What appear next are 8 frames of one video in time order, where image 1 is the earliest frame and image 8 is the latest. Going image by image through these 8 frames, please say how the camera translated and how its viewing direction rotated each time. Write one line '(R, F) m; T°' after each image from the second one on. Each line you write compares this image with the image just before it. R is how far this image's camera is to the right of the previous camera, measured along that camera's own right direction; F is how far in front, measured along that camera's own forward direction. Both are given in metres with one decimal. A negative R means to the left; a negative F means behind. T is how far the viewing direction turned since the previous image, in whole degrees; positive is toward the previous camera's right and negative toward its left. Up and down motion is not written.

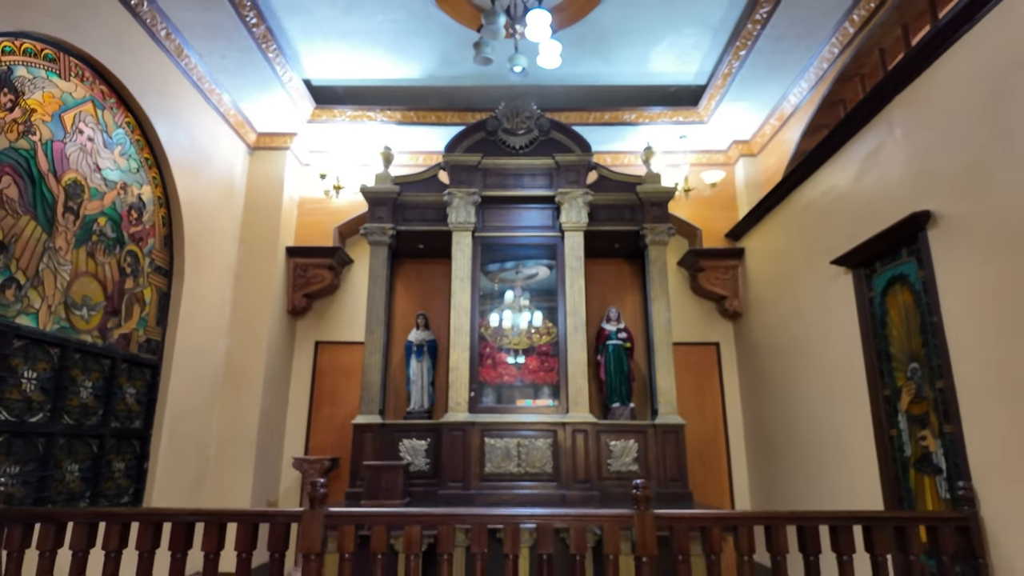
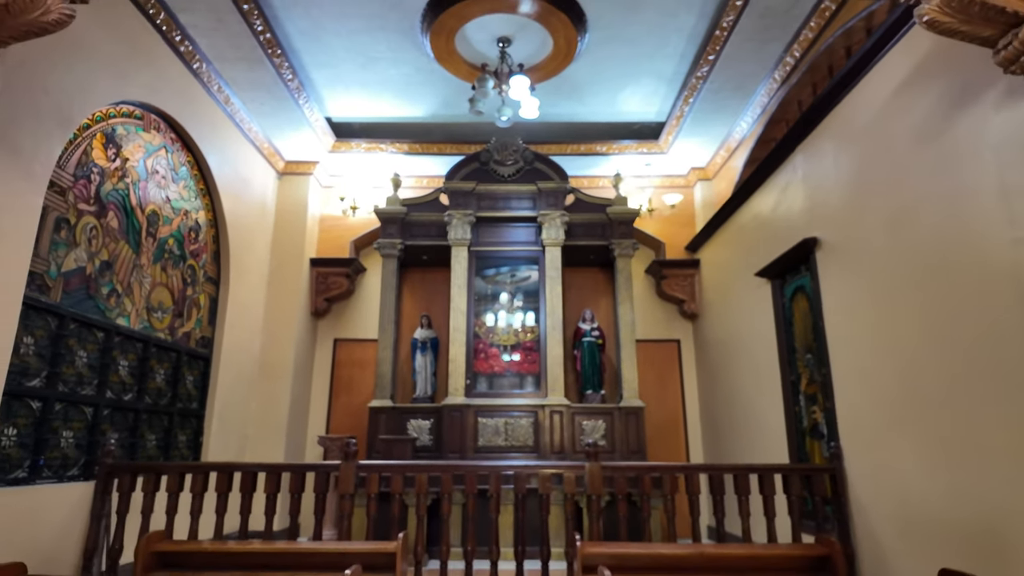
(+0.1, -1.0) m; 0°
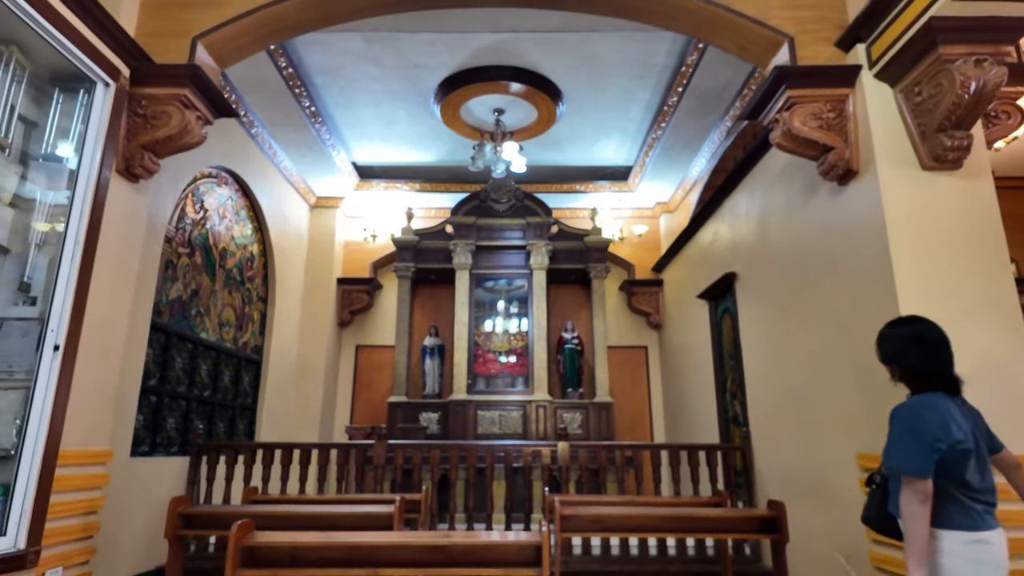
(+0.1, -1.2) m; 0°
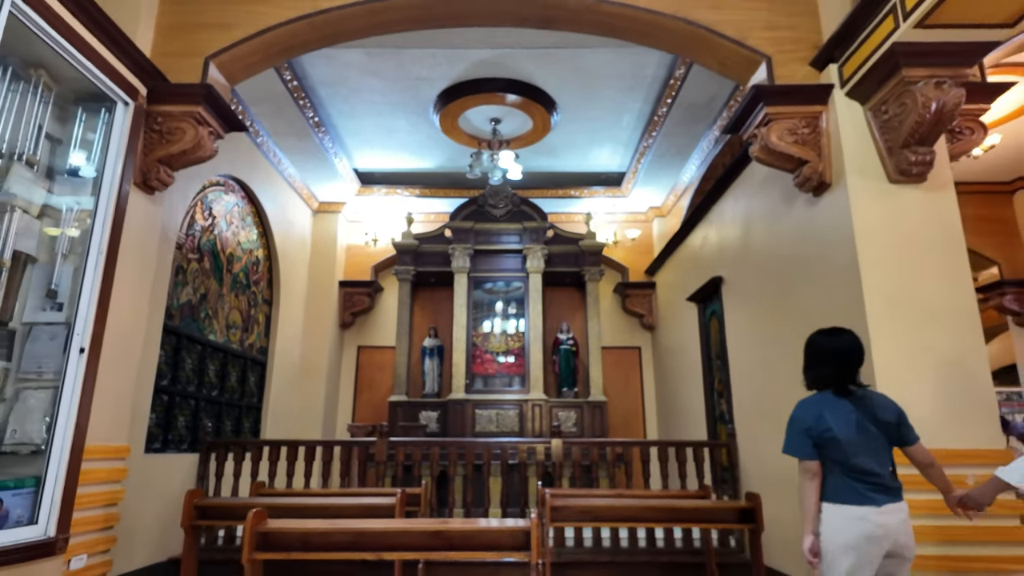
(0.0, -0.2) m; 0°
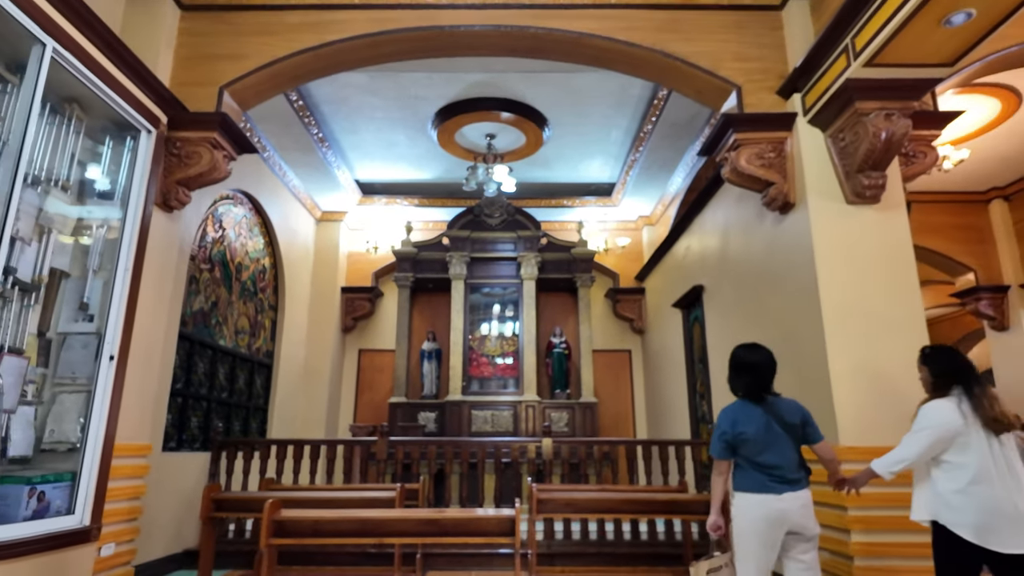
(+0.1, -0.3) m; 0°
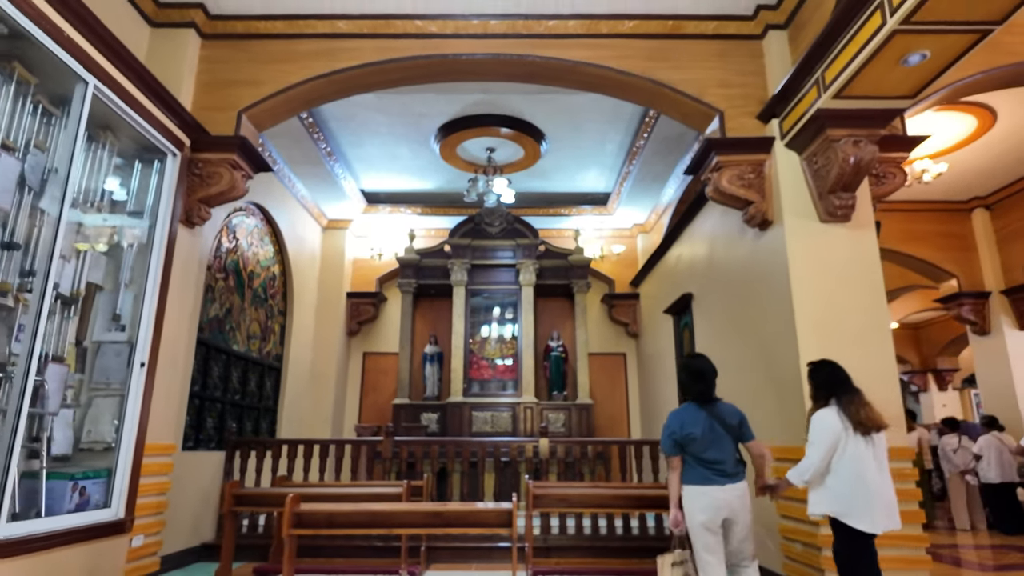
(0.0, -0.3) m; 0°
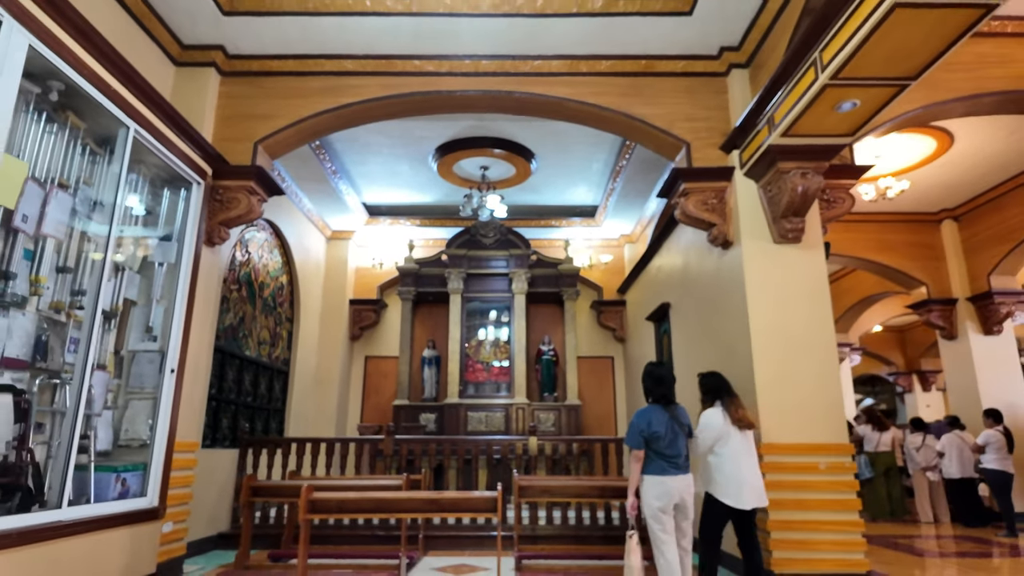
(+0.1, -0.5) m; 0°
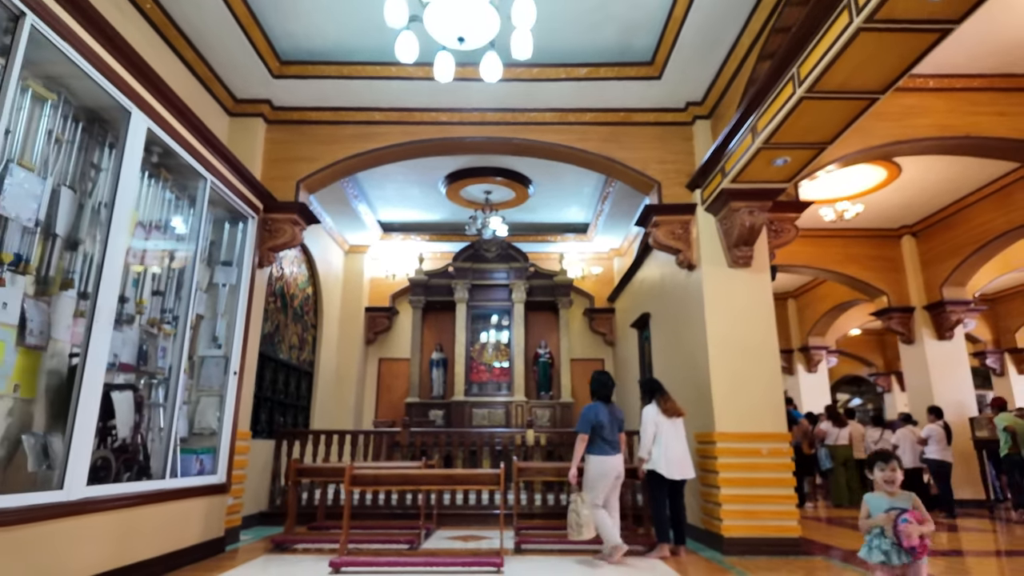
(0.0, -1.0) m; 0°
